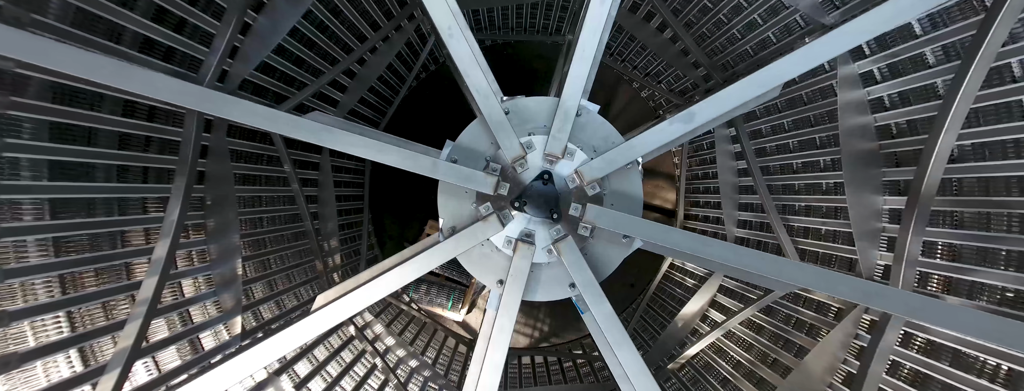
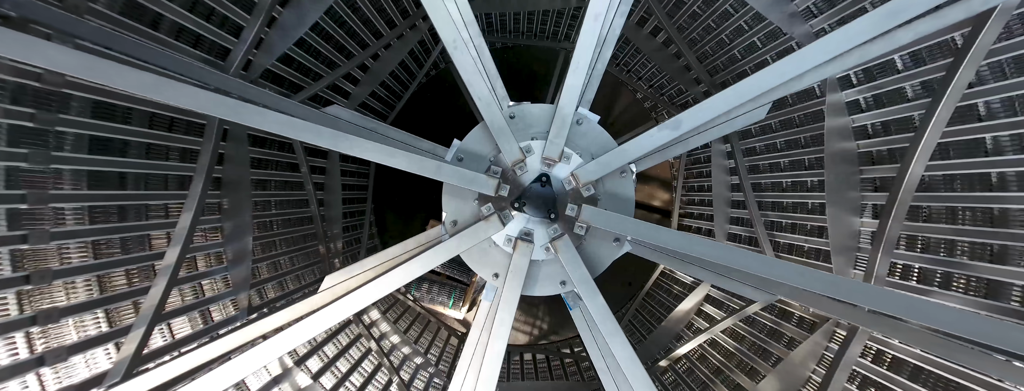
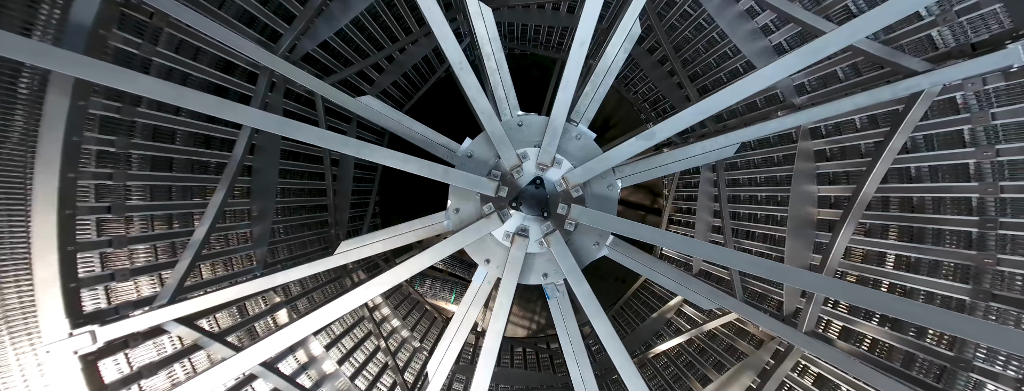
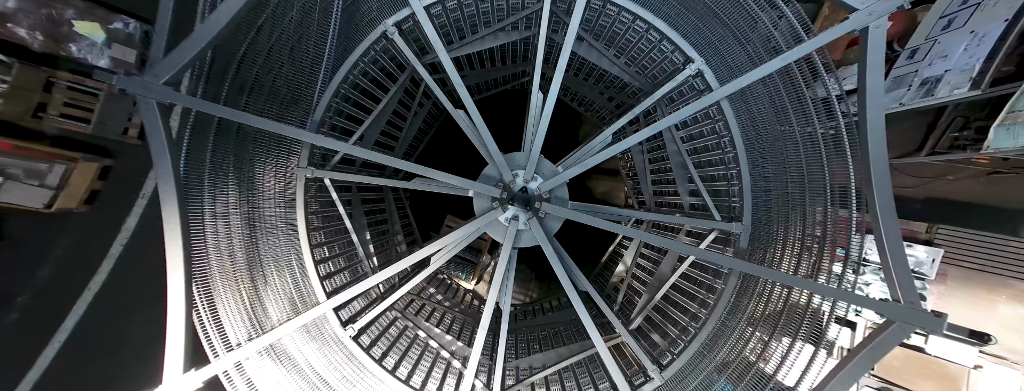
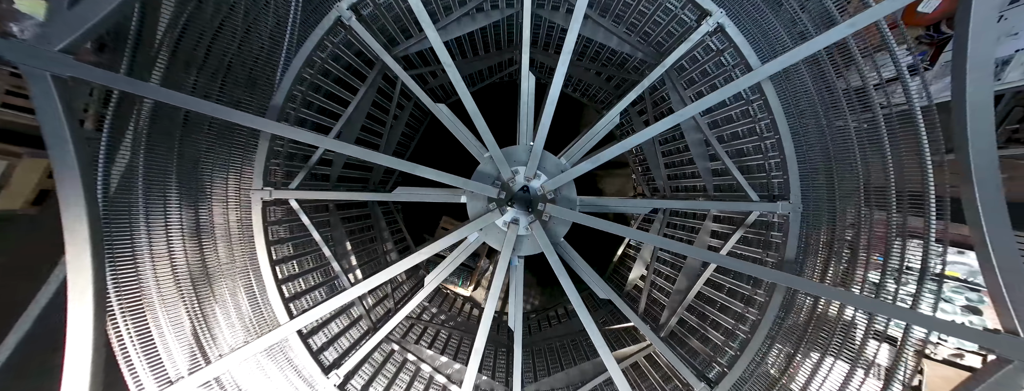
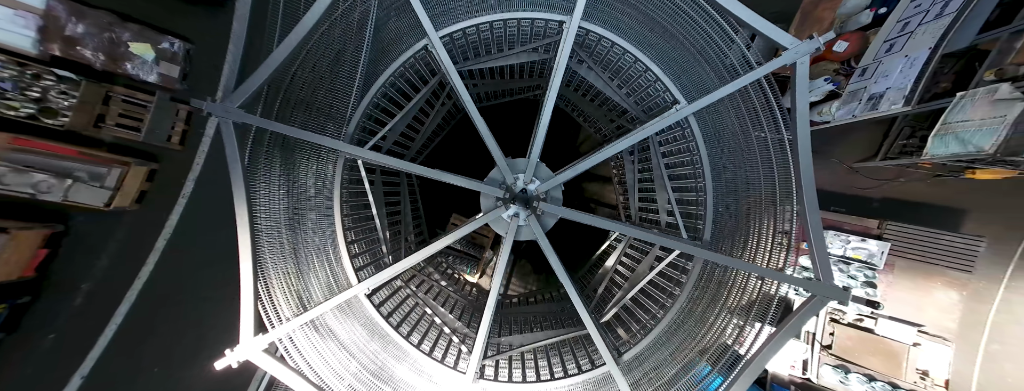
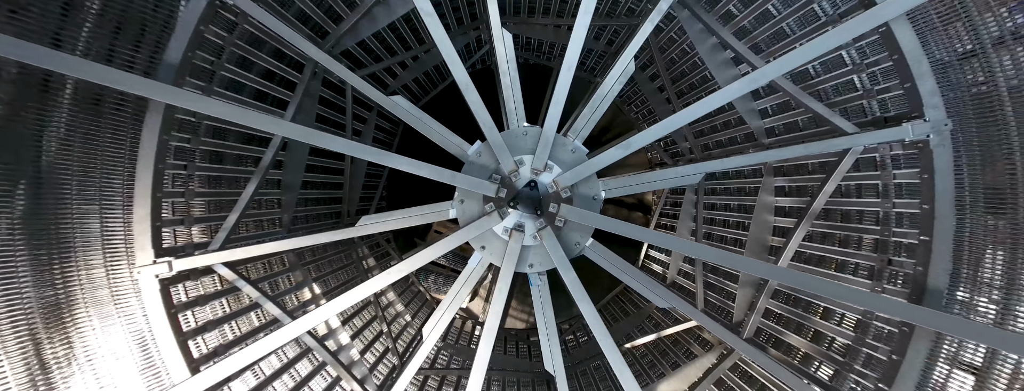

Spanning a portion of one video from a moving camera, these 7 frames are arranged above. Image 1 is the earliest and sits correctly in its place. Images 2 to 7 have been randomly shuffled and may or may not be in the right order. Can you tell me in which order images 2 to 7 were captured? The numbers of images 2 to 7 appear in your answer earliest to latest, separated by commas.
2, 3, 7, 5, 4, 6
